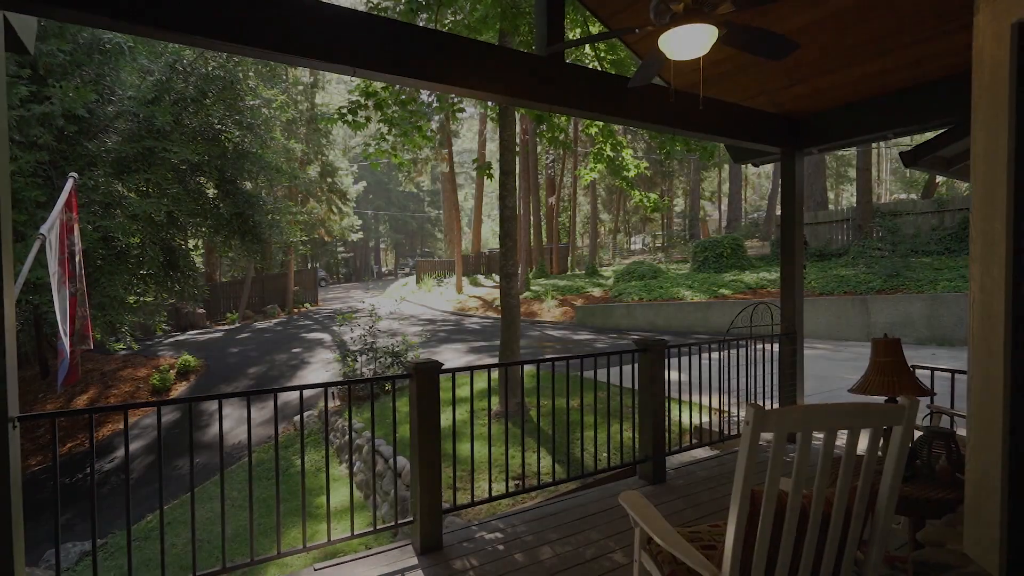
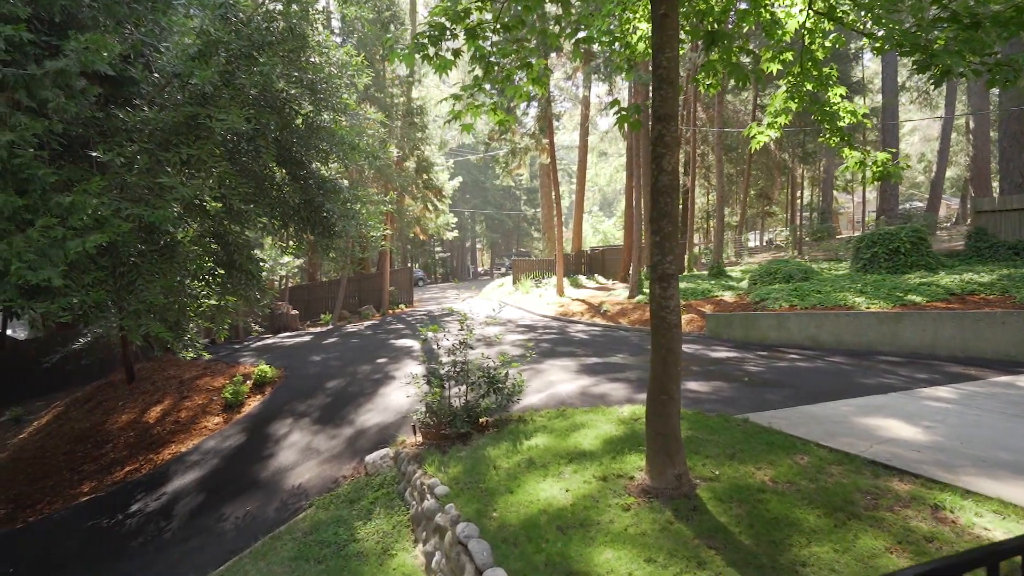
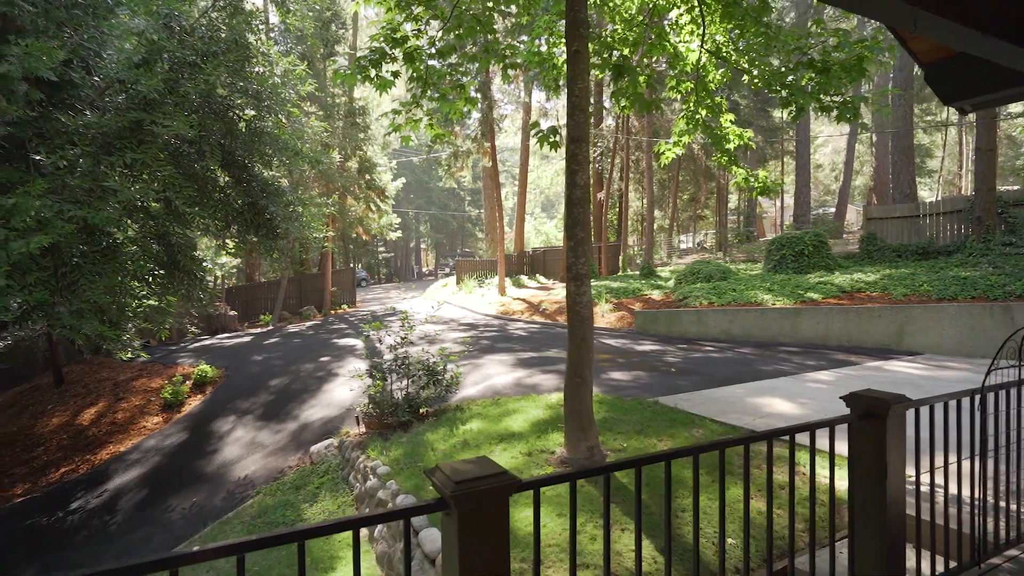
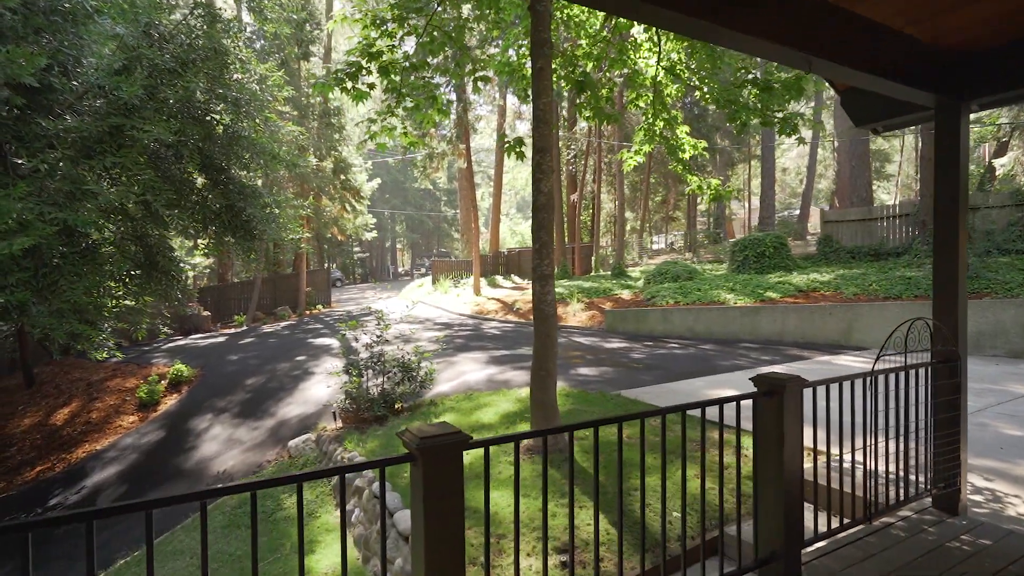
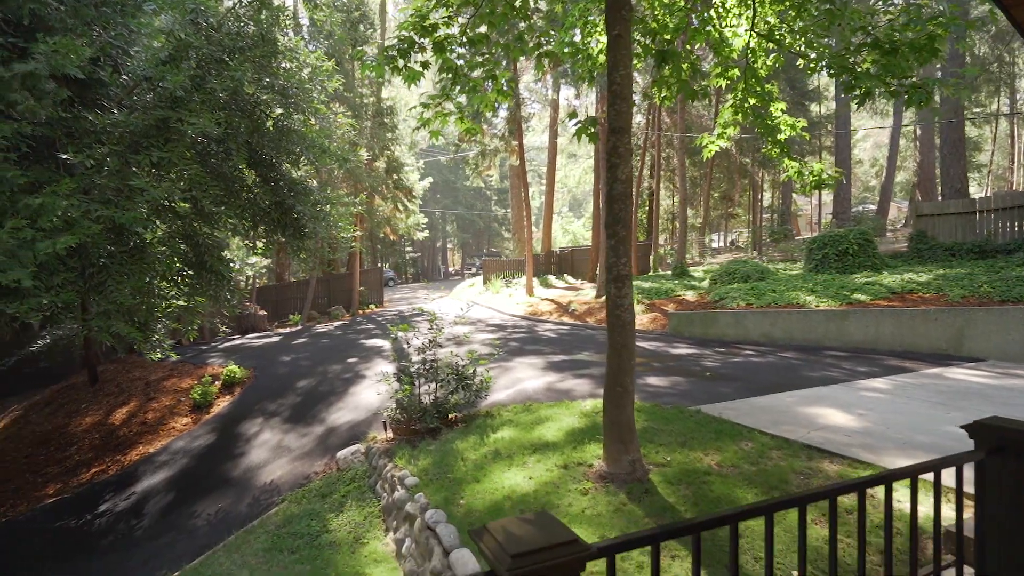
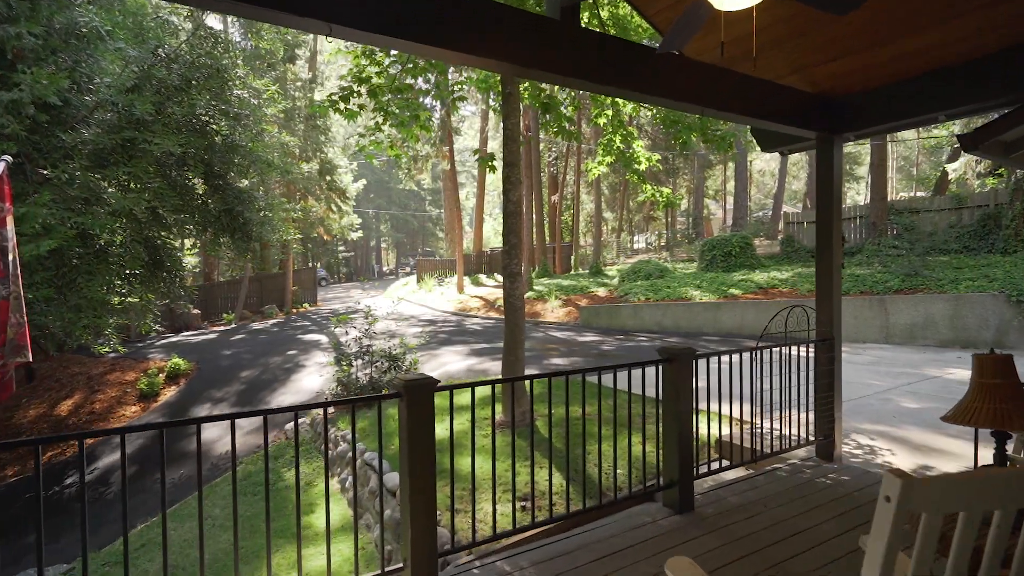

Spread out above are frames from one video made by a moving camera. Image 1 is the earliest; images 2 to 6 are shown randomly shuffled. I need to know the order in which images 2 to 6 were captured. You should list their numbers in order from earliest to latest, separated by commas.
6, 4, 3, 5, 2
